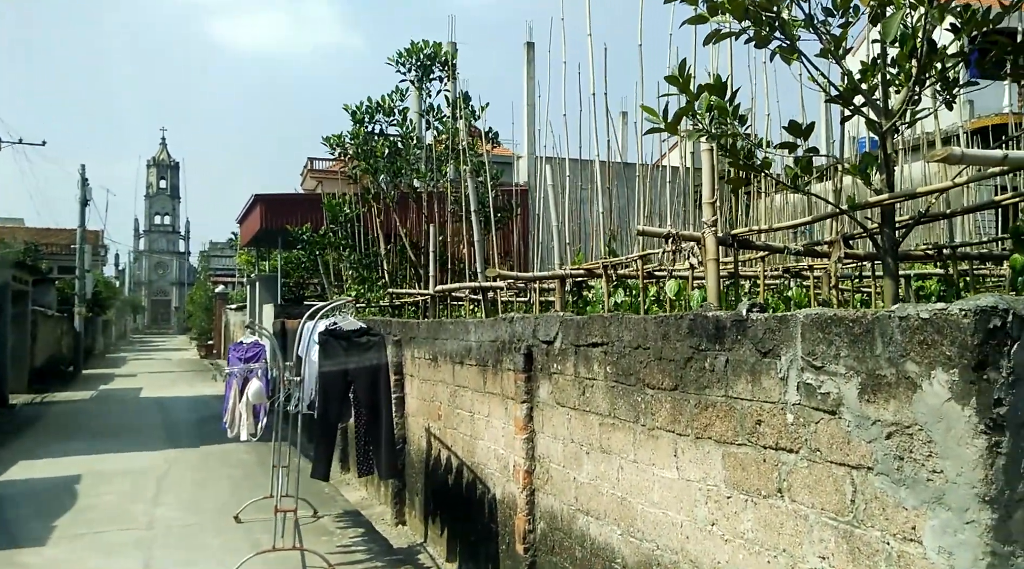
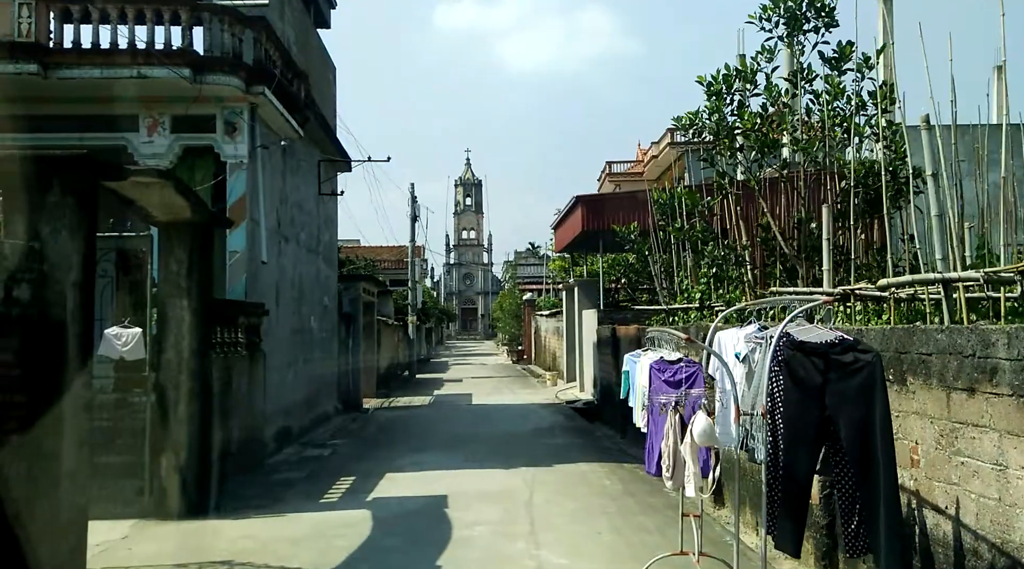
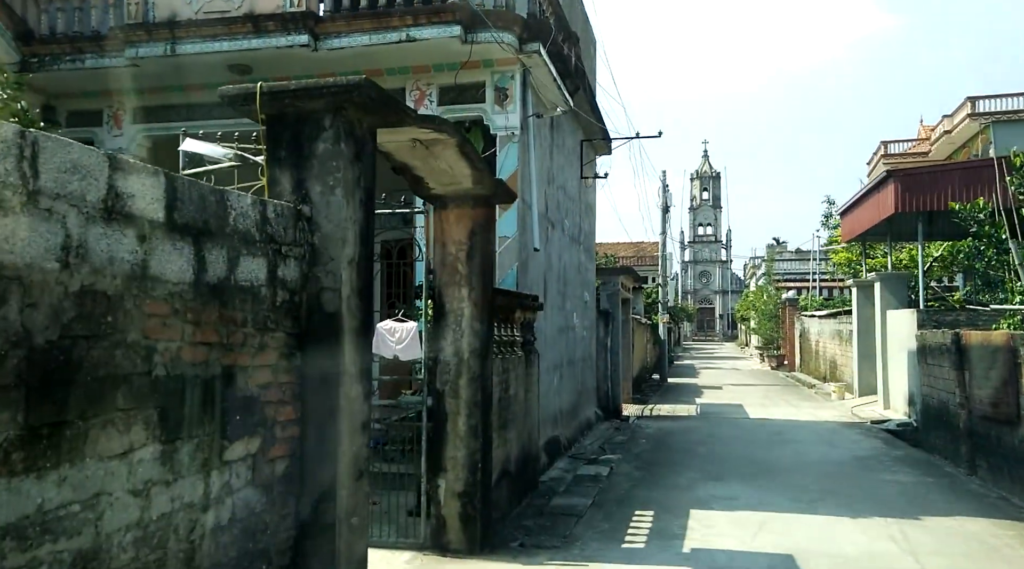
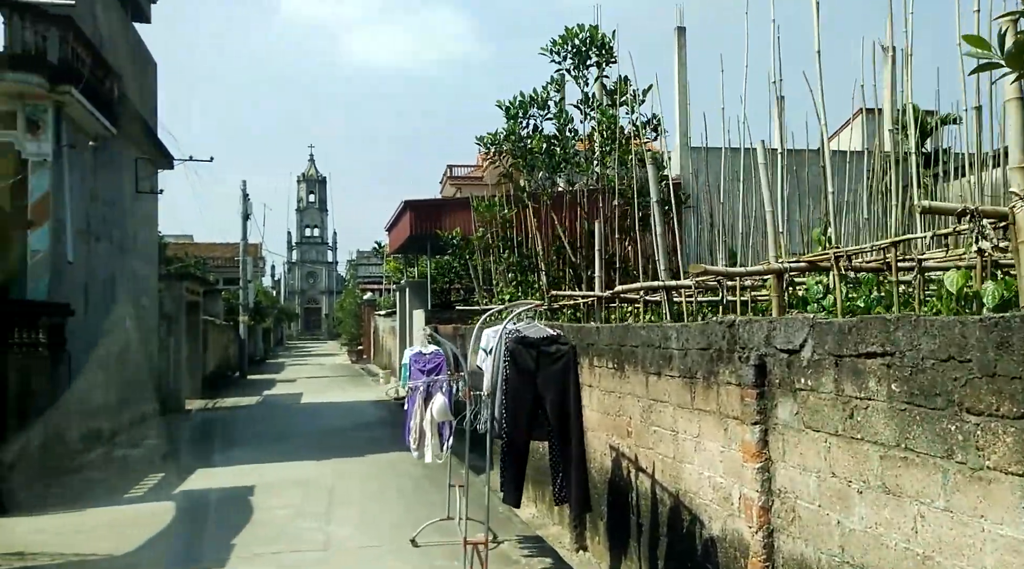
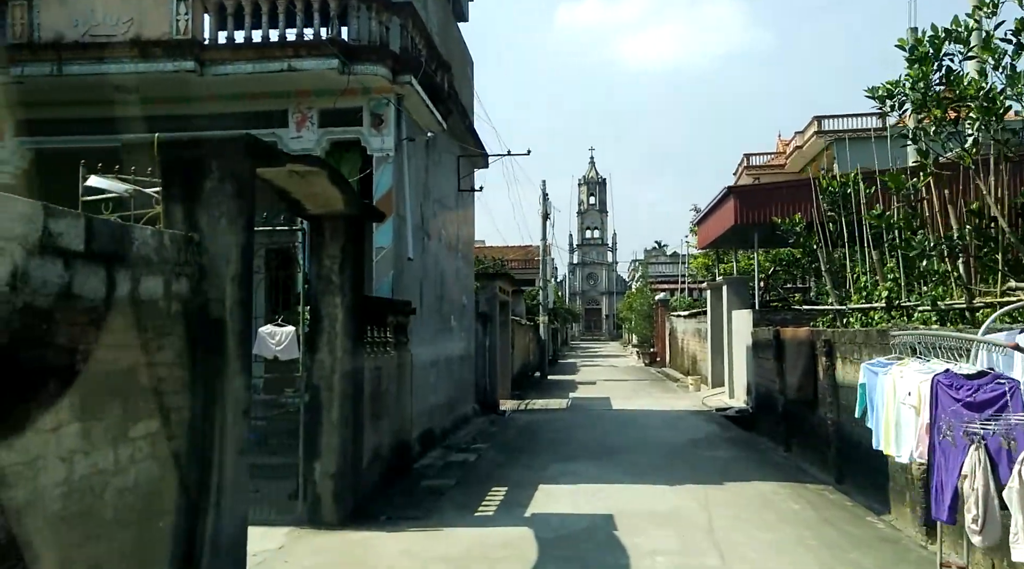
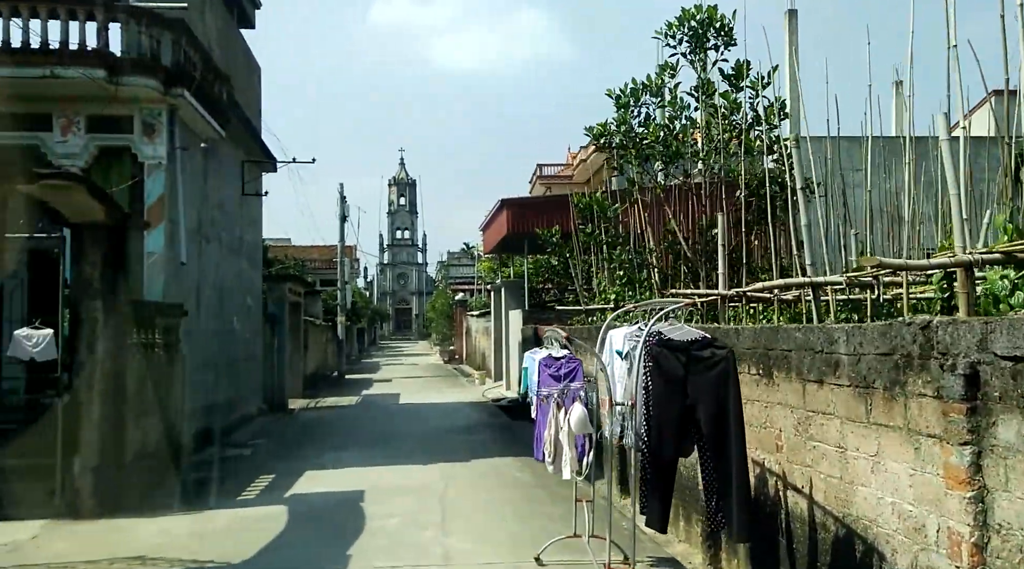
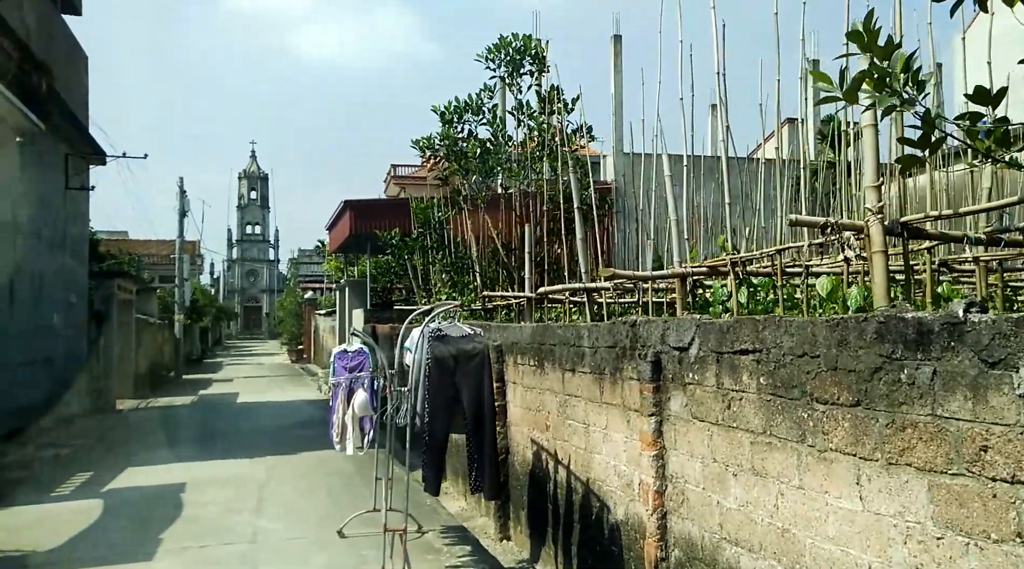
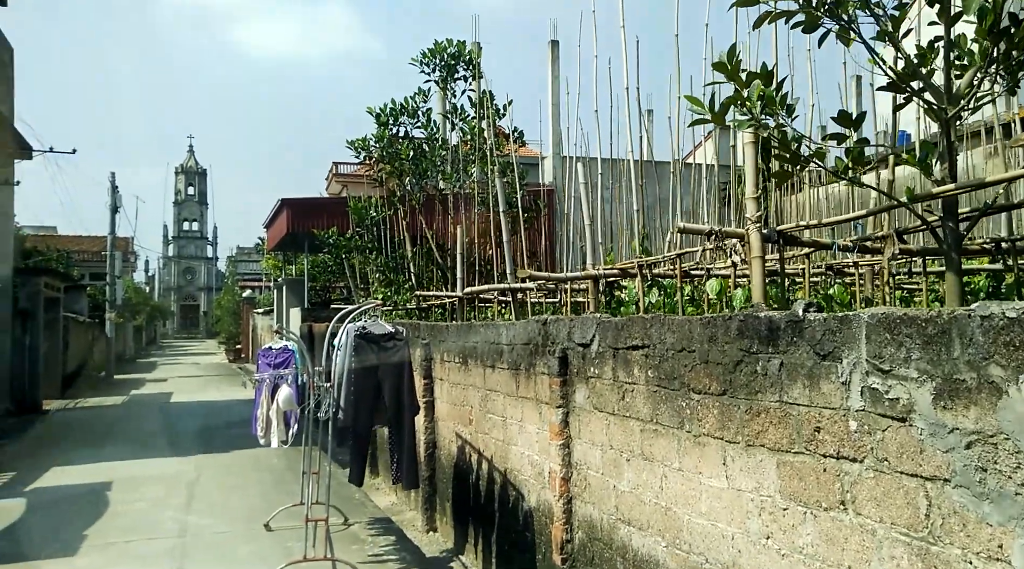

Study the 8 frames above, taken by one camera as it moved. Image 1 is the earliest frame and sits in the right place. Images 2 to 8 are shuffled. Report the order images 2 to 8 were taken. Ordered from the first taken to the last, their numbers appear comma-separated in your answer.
8, 7, 4, 6, 2, 5, 3
